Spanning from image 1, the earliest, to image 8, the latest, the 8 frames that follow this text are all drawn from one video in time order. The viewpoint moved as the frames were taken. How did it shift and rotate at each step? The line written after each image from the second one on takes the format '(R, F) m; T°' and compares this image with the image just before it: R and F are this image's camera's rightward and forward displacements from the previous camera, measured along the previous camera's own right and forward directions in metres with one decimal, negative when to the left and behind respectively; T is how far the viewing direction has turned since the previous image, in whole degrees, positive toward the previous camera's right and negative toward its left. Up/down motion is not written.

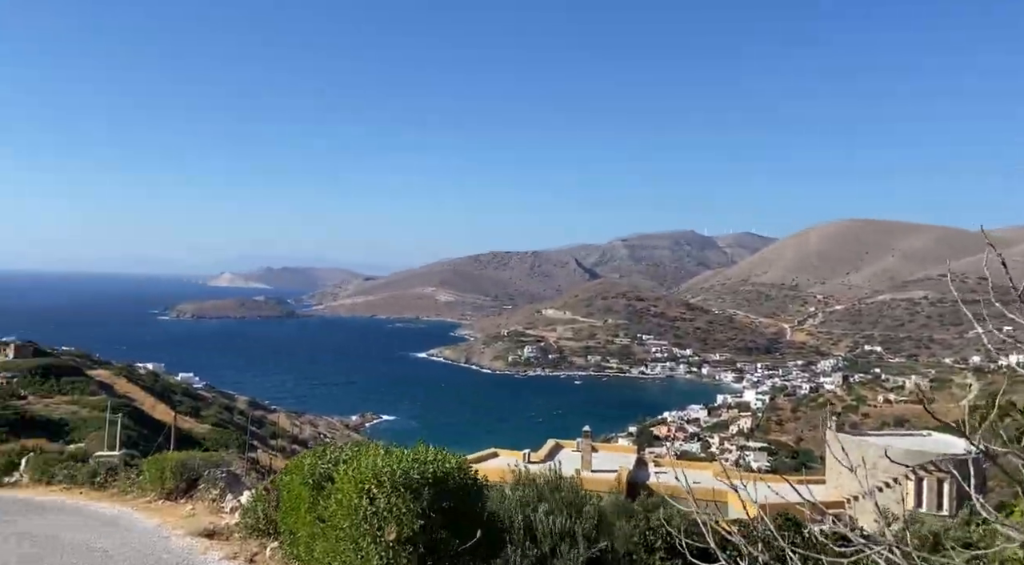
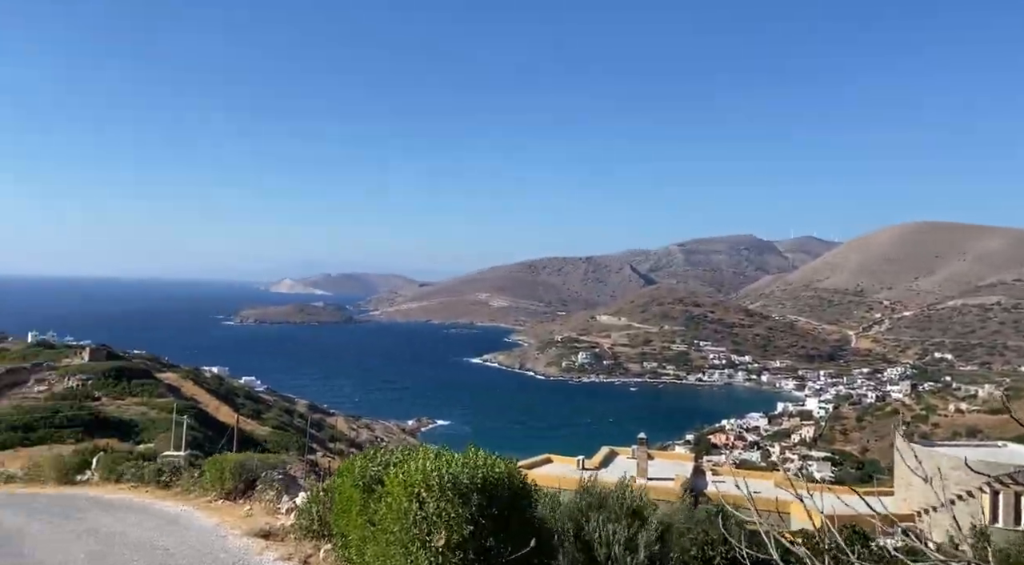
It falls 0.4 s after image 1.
(0.0, +0.1) m; -4°
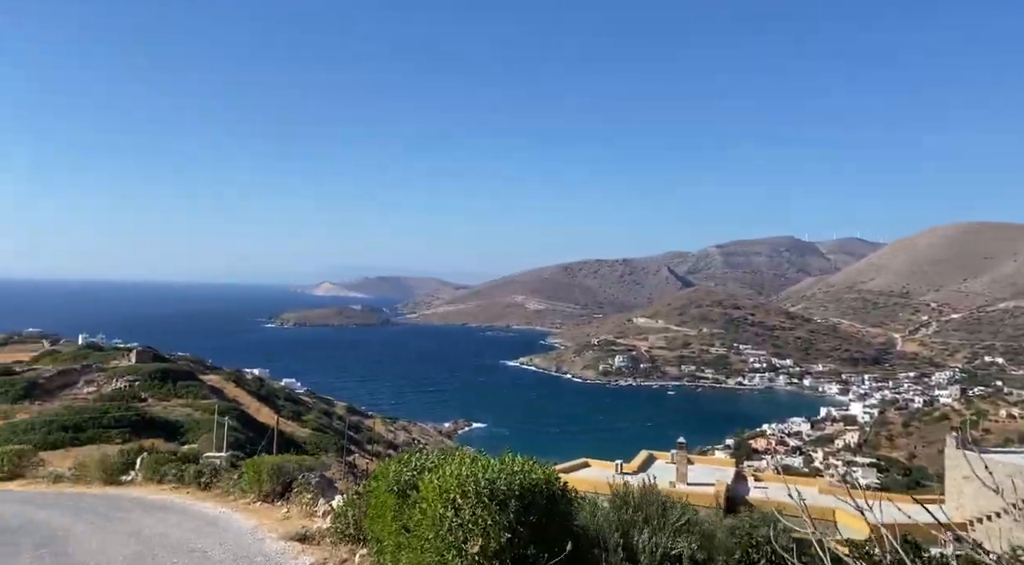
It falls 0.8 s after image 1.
(0.0, +0.2) m; -3°
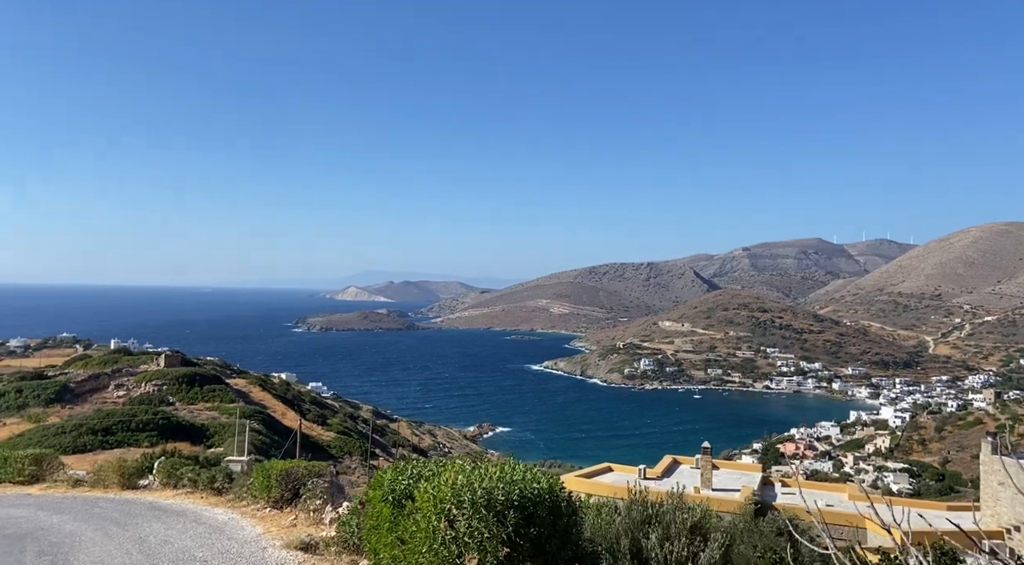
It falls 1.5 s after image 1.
(+0.2, +0.3) m; -2°
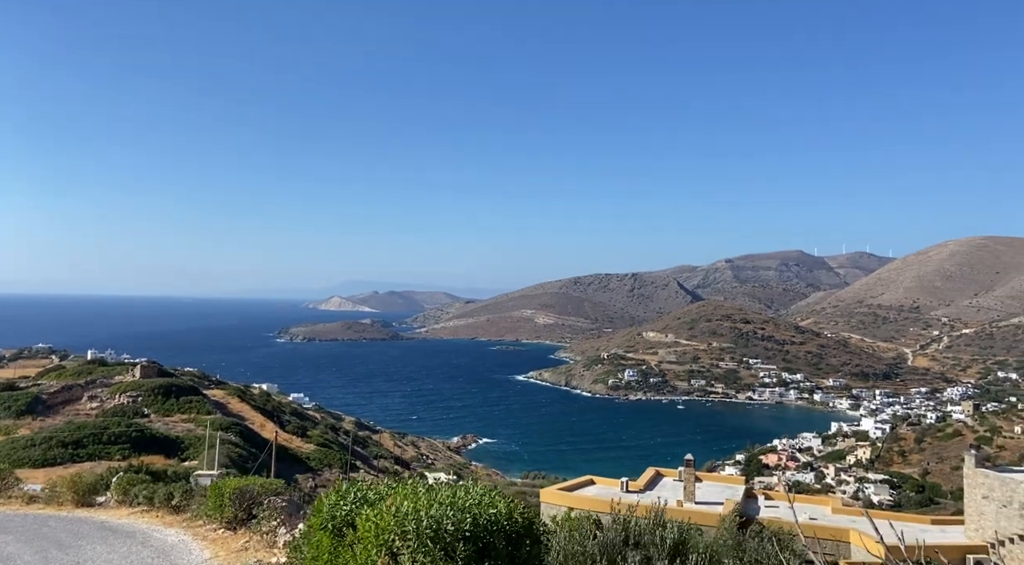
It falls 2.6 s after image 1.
(+0.2, +0.6) m; +1°
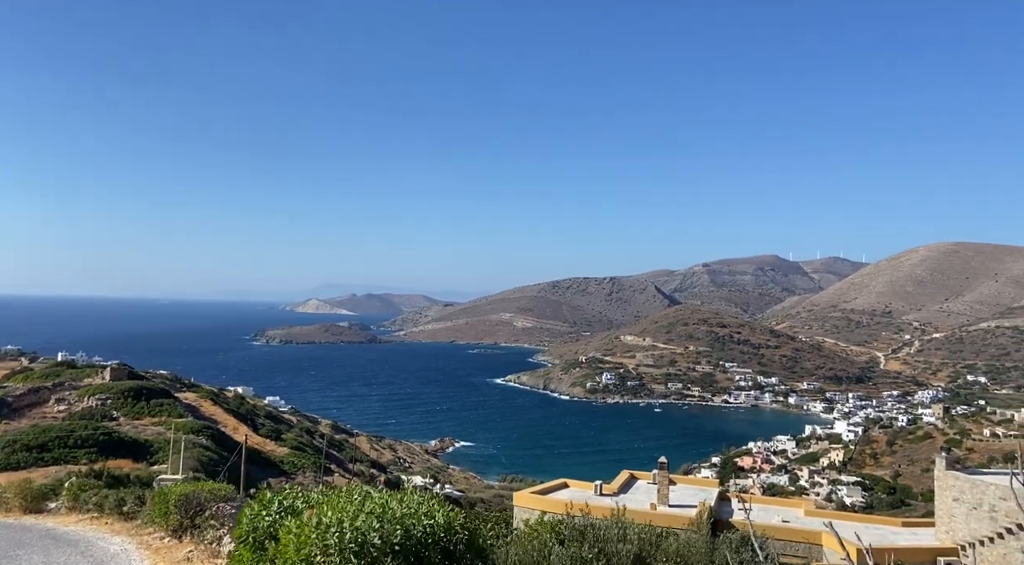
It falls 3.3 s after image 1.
(+0.2, +0.3) m; +1°
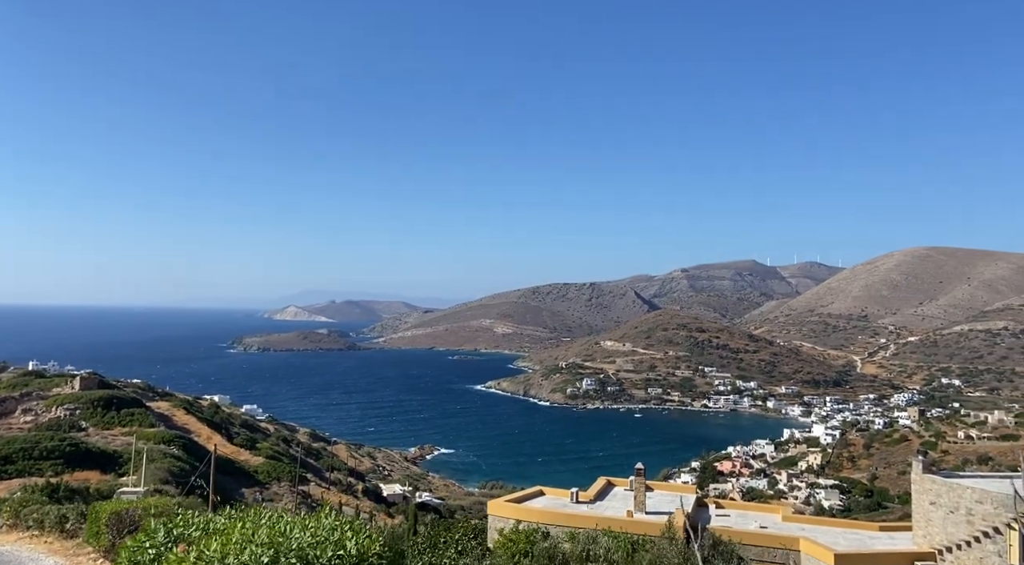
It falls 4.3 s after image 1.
(+0.3, +0.5) m; +1°
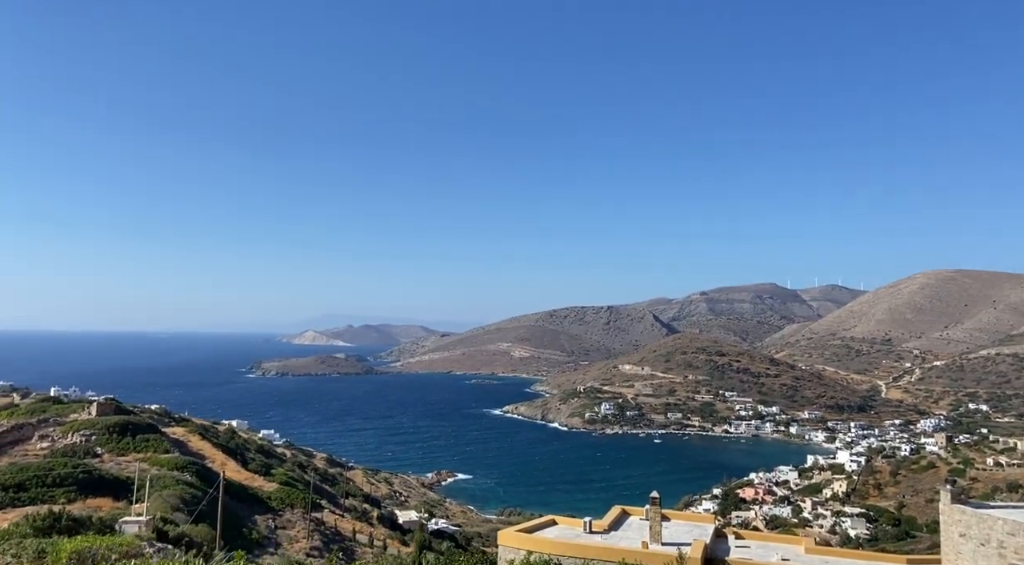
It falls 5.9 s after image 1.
(+0.3, +0.7) m; -1°
